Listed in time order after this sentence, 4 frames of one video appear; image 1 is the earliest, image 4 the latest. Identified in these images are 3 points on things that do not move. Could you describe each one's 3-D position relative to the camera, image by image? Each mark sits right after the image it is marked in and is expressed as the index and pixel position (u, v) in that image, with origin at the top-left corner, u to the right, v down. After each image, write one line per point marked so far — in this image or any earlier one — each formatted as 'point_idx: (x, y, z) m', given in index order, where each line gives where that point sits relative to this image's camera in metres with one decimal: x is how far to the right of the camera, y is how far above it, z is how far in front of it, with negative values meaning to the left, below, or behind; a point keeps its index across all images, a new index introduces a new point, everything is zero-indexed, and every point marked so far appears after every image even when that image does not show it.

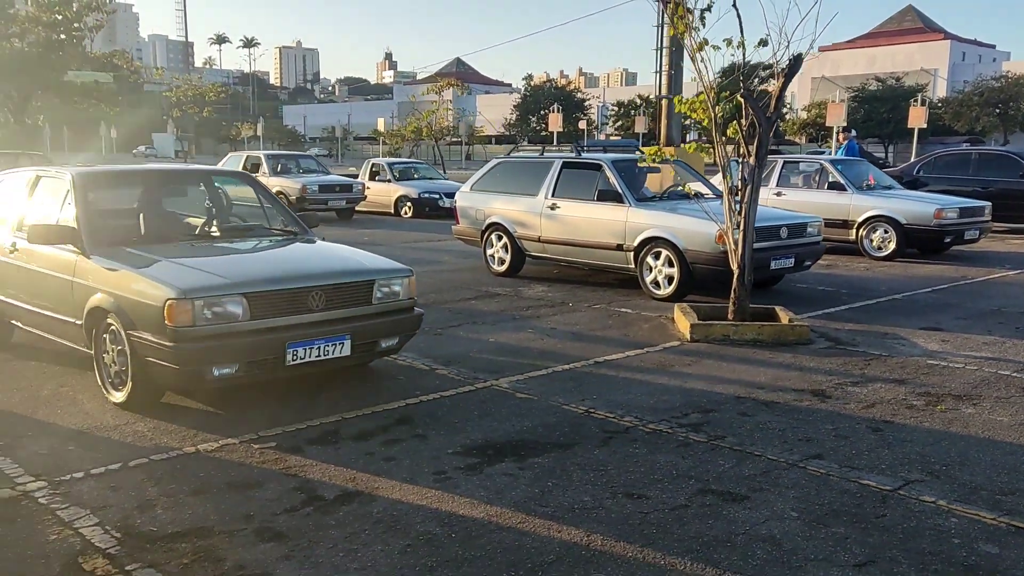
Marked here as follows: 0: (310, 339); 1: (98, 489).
0: (-1.6, -0.4, +5.2) m
1: (-2.5, -1.2, +4.0) m
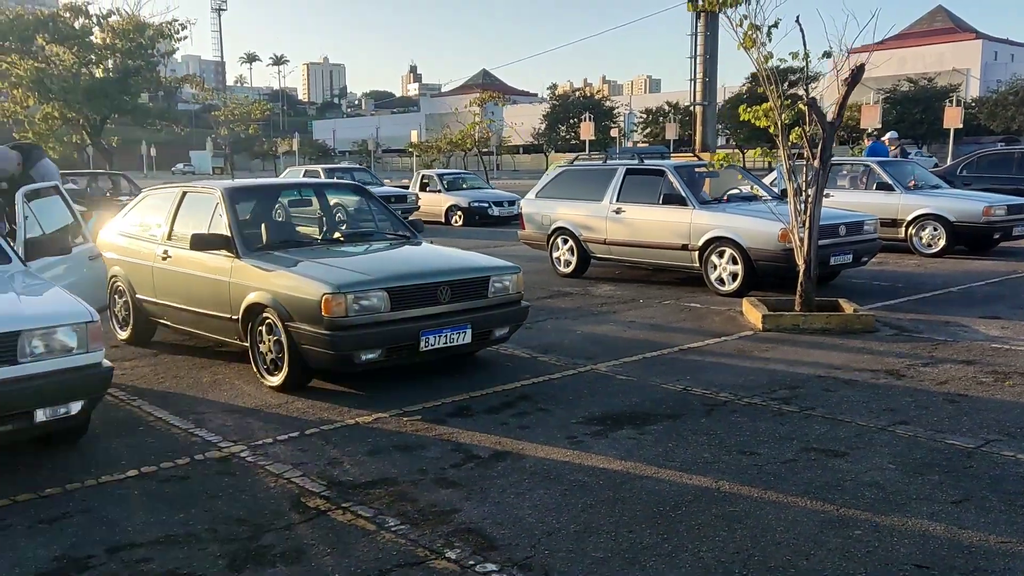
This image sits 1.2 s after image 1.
0: (-0.7, -0.4, +5.9) m
1: (-1.6, -1.2, +4.8) m
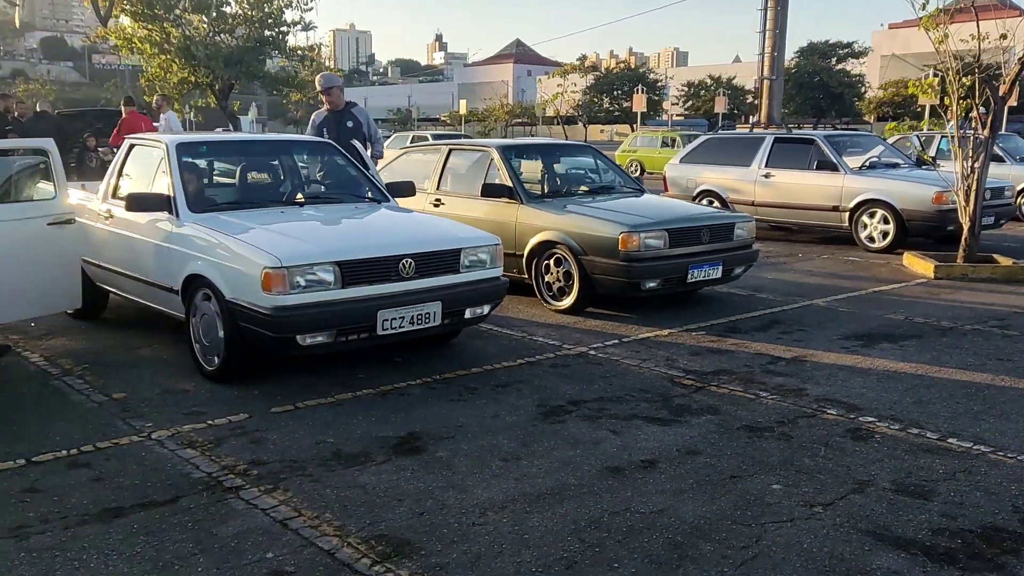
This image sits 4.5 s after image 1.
0: (+2.1, +0.3, +7.1) m
1: (+1.1, -0.6, +6.0) m
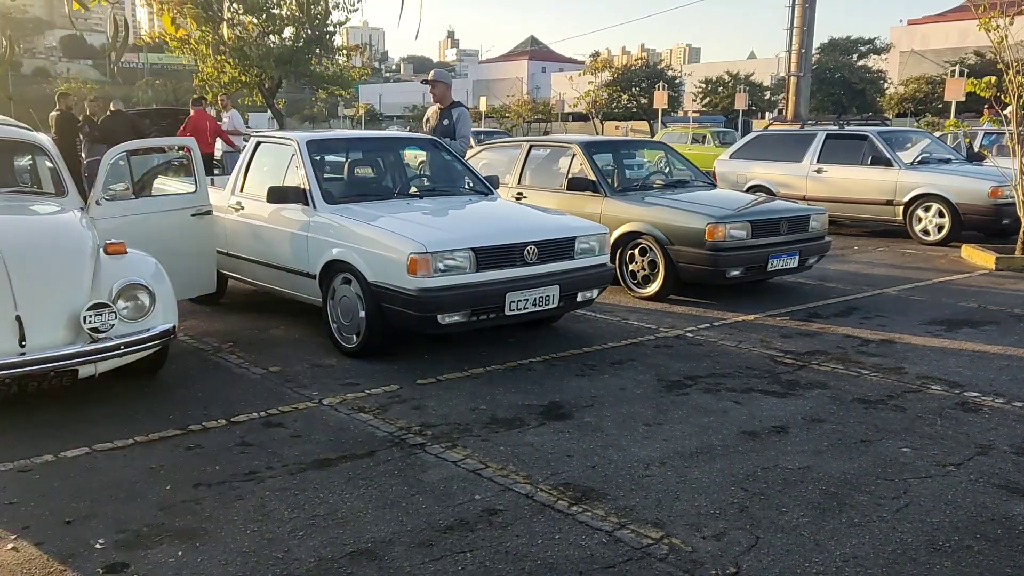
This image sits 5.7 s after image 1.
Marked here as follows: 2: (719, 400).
0: (+3.1, +0.4, +7.5) m
1: (+2.1, -0.5, +6.4) m
2: (+1.5, -0.8, +4.8) m
